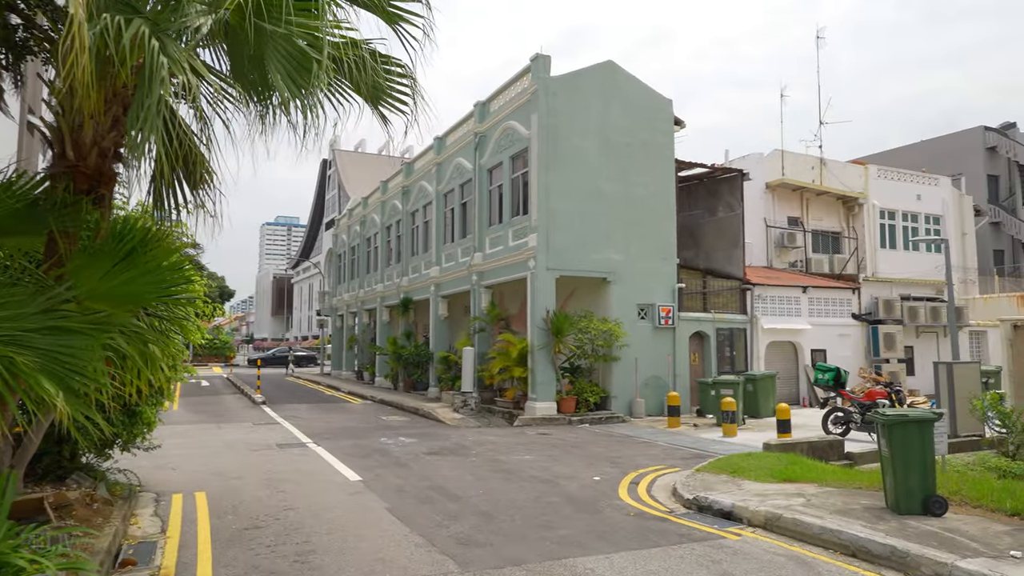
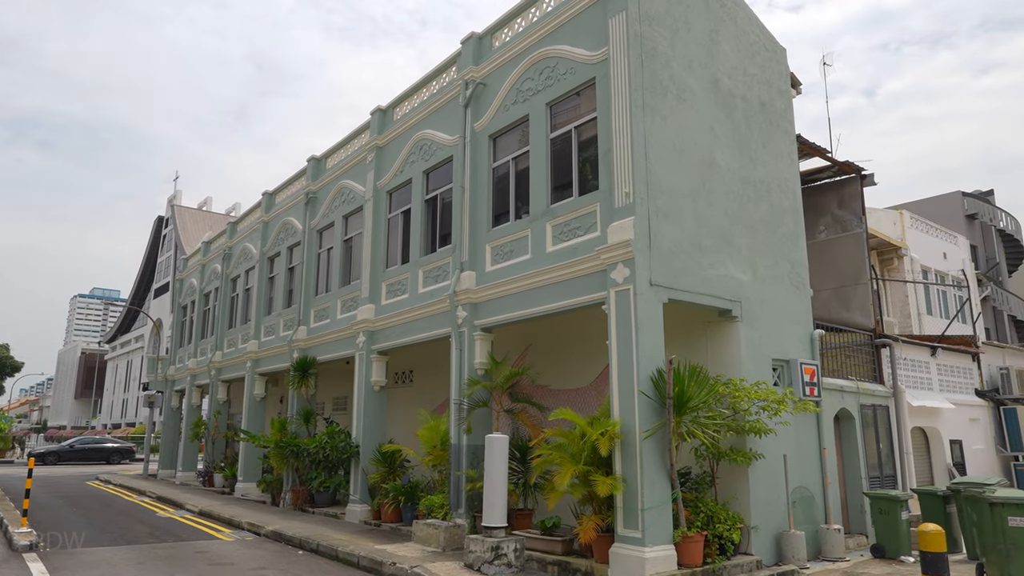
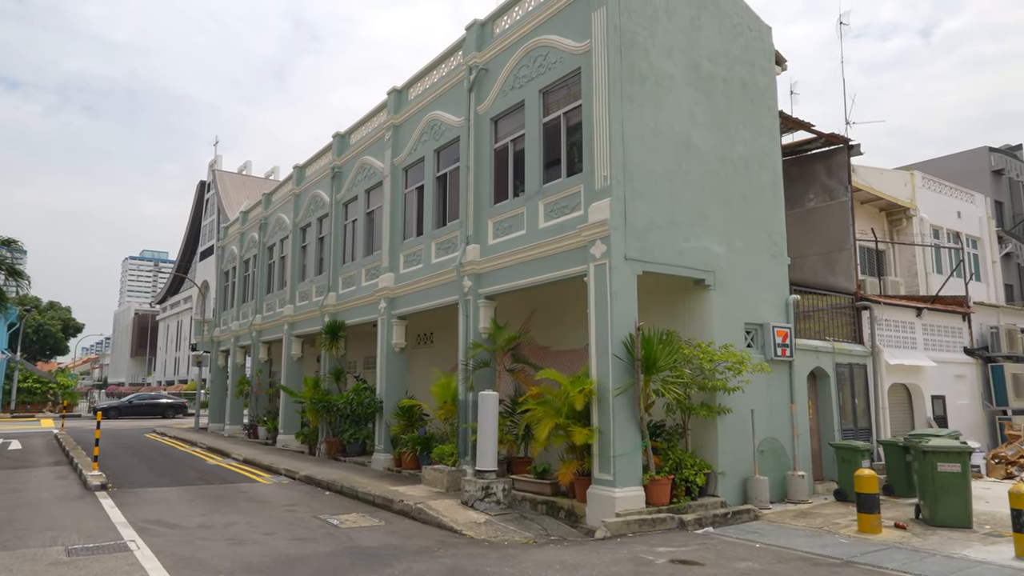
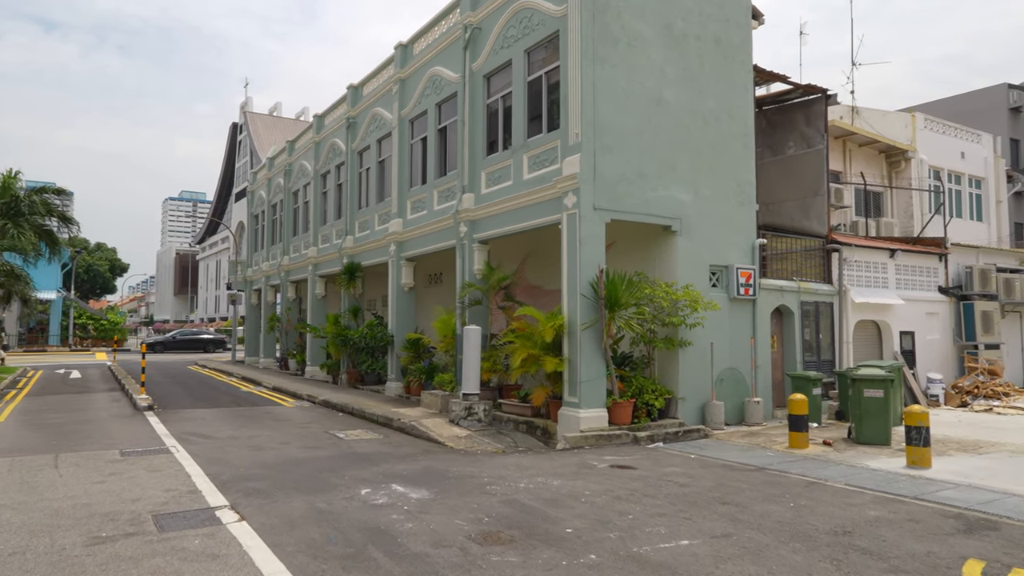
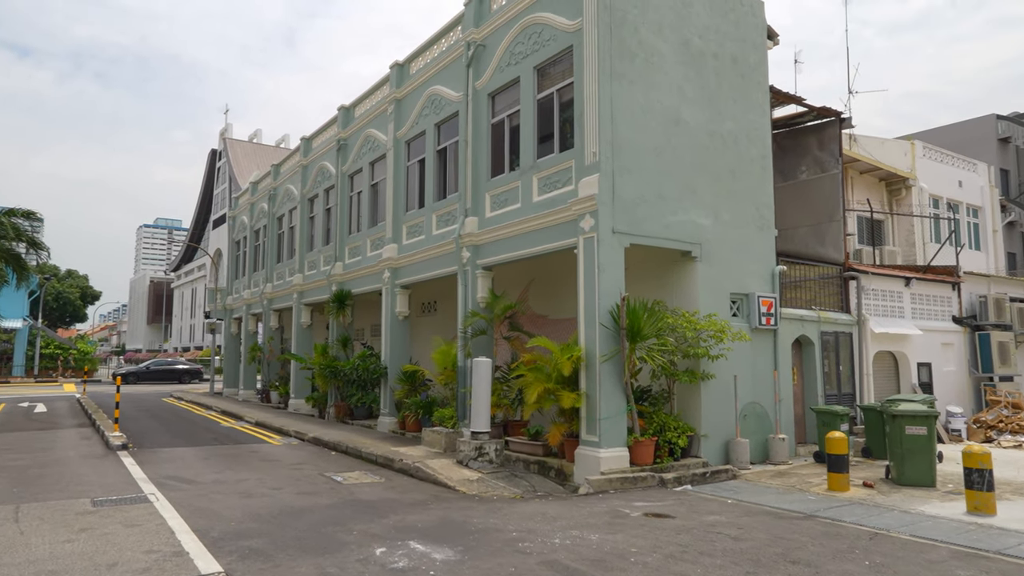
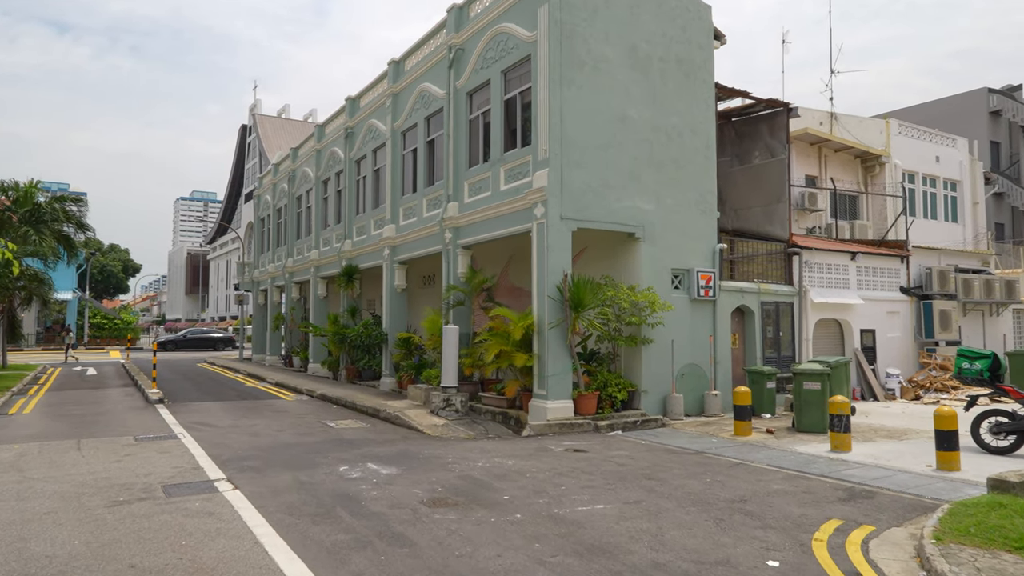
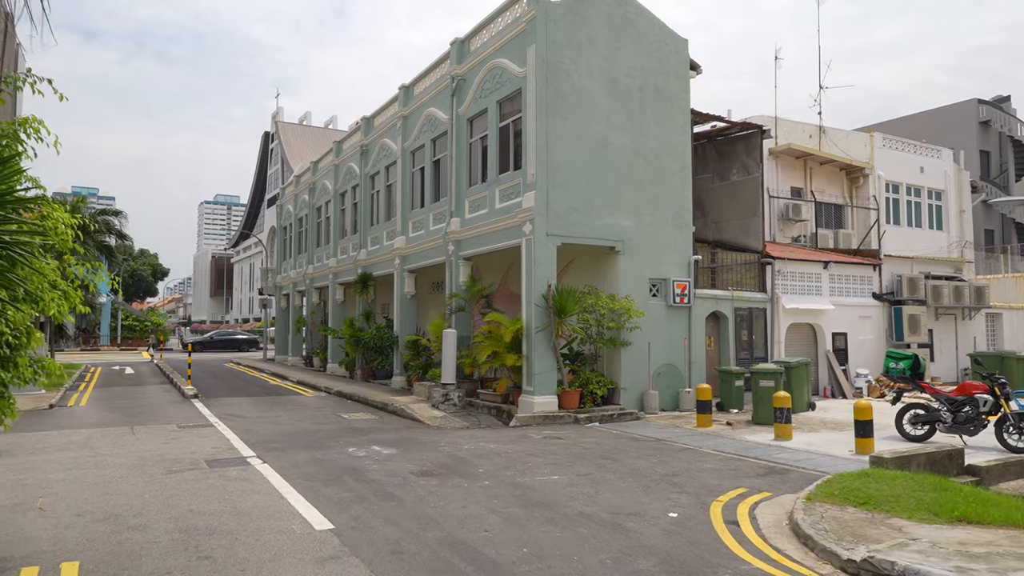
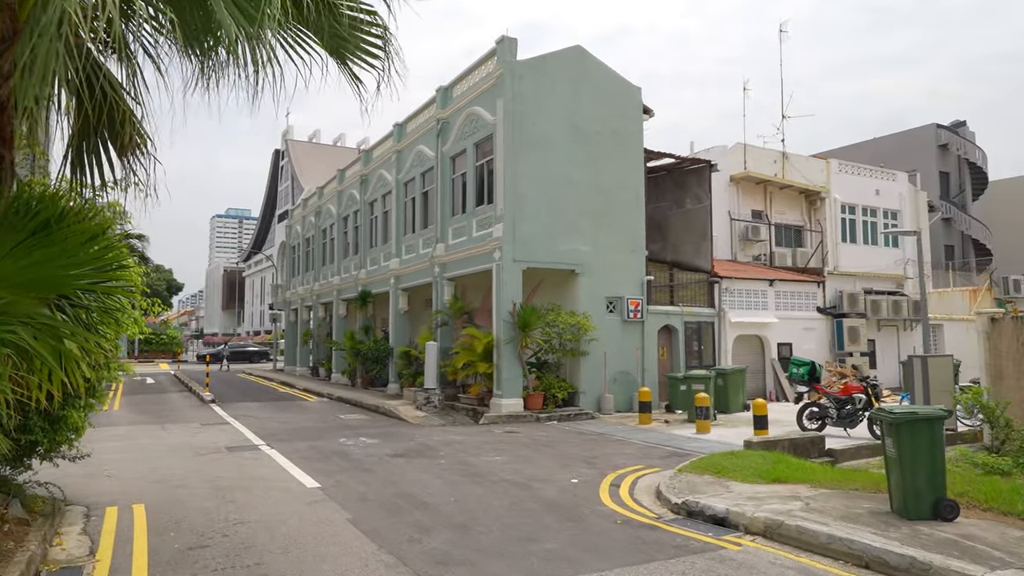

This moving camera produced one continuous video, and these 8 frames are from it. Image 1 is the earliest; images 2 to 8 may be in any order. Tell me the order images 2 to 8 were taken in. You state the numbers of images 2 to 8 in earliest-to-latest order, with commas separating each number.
8, 7, 6, 4, 5, 3, 2
